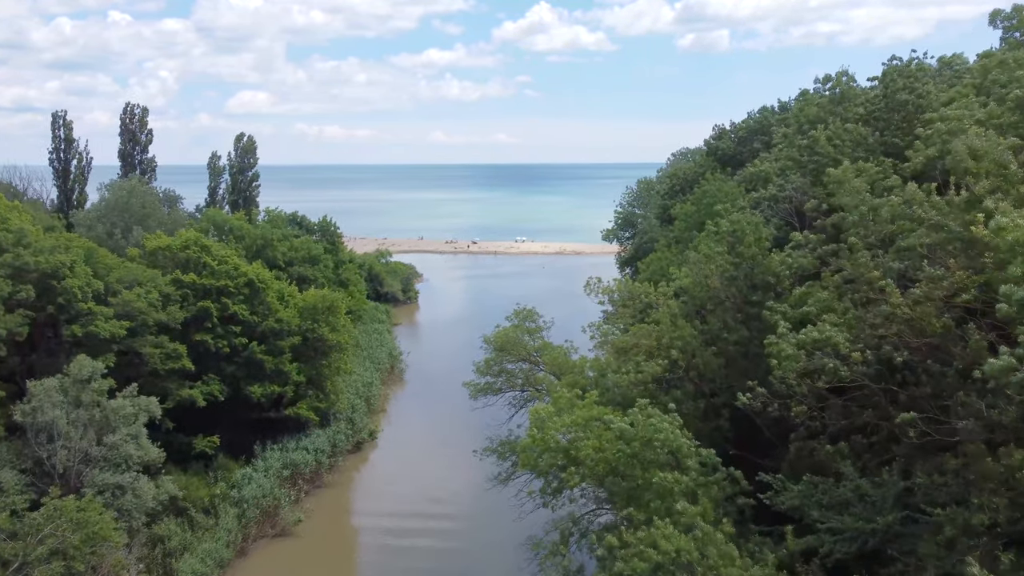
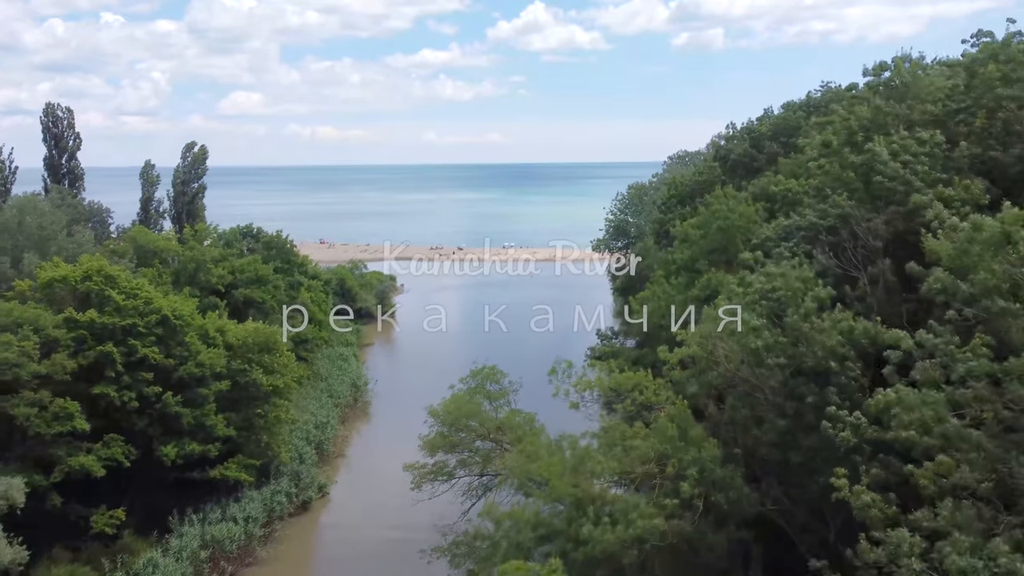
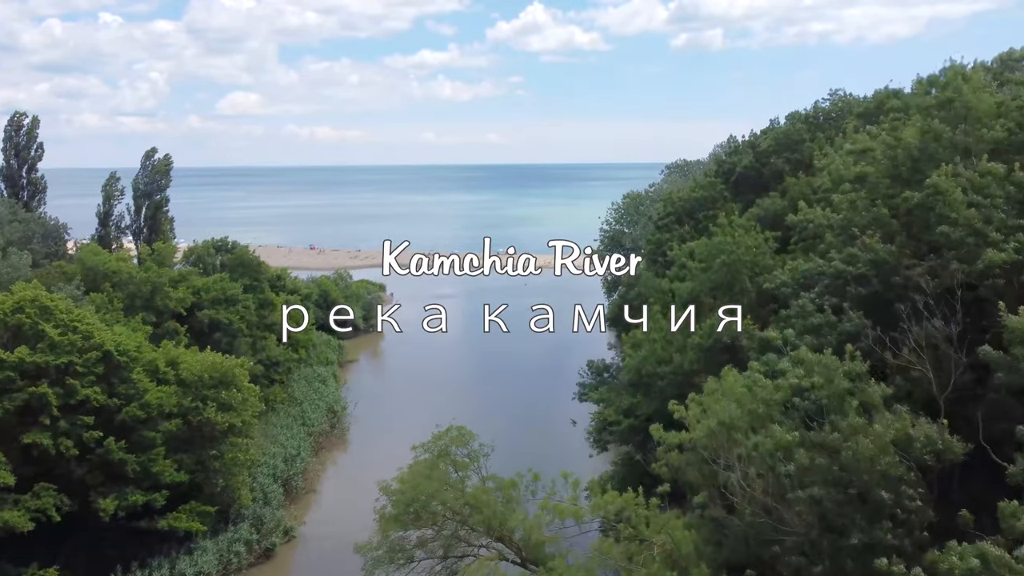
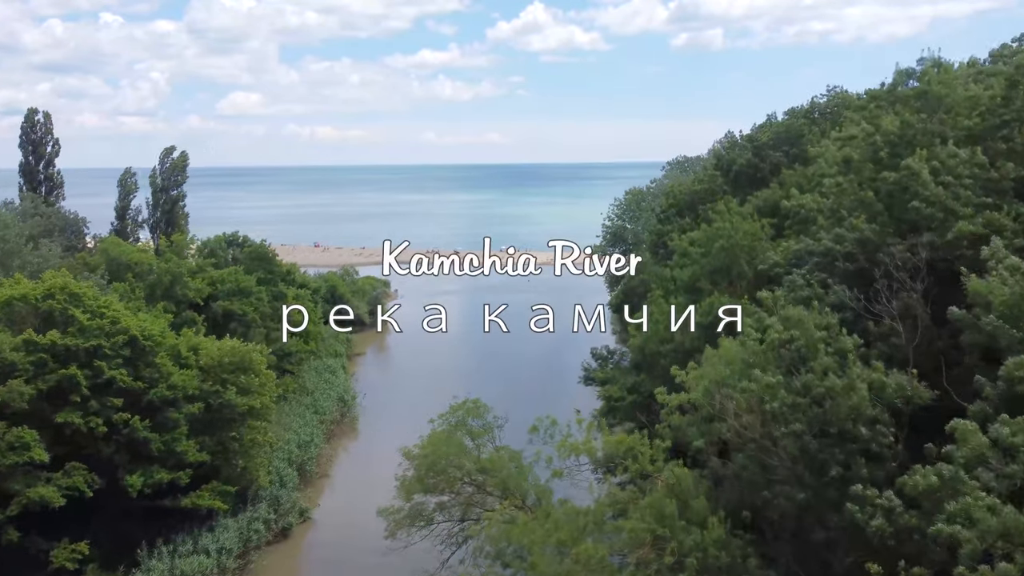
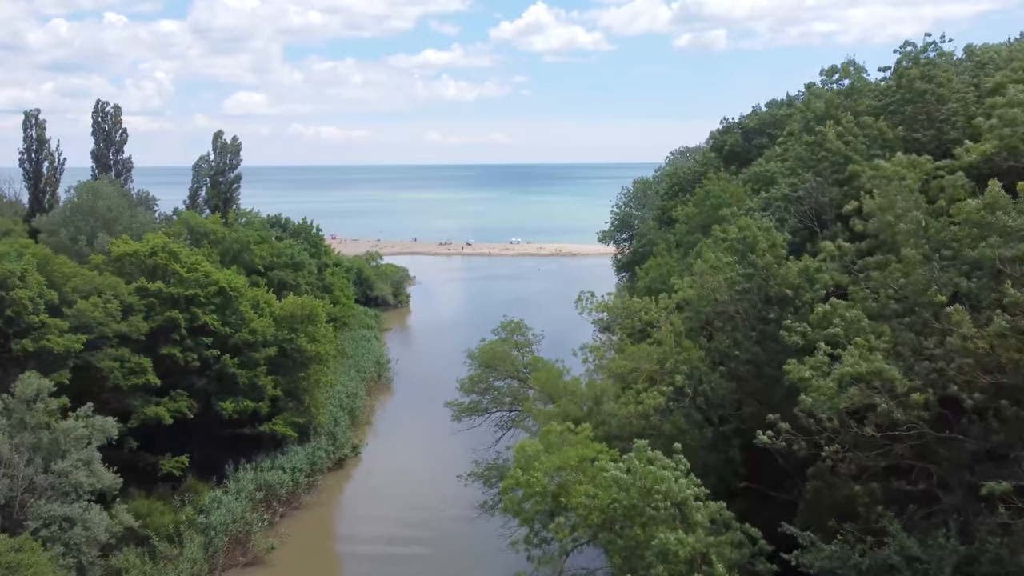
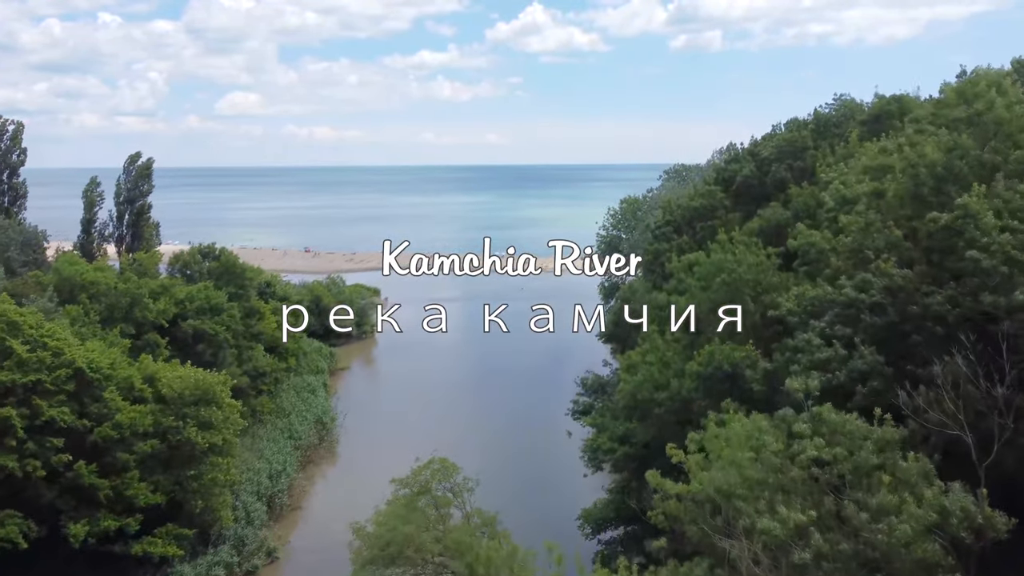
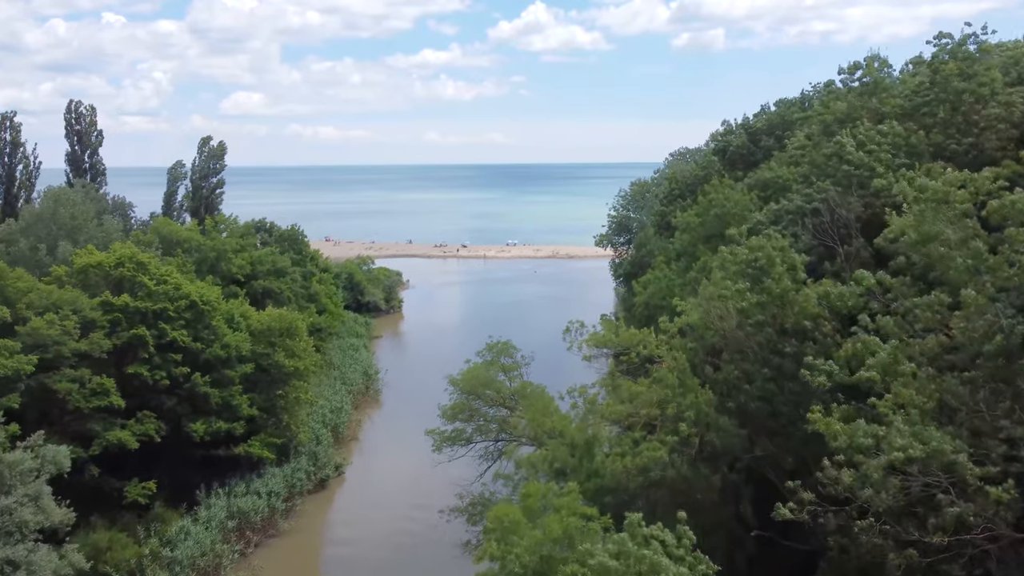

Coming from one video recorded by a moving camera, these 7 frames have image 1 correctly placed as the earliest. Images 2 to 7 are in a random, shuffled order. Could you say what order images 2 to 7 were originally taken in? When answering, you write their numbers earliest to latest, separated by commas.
5, 7, 2, 4, 3, 6
